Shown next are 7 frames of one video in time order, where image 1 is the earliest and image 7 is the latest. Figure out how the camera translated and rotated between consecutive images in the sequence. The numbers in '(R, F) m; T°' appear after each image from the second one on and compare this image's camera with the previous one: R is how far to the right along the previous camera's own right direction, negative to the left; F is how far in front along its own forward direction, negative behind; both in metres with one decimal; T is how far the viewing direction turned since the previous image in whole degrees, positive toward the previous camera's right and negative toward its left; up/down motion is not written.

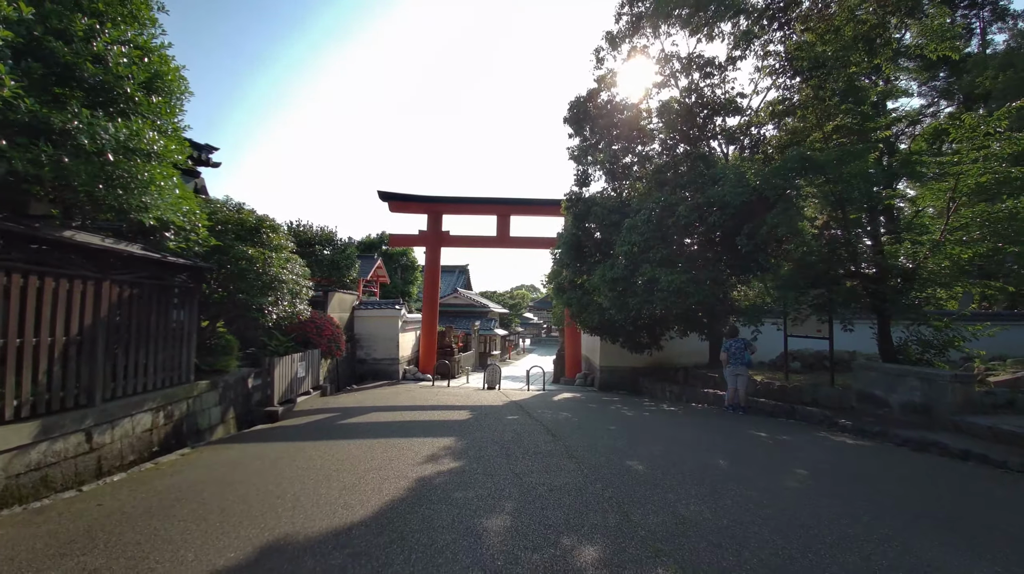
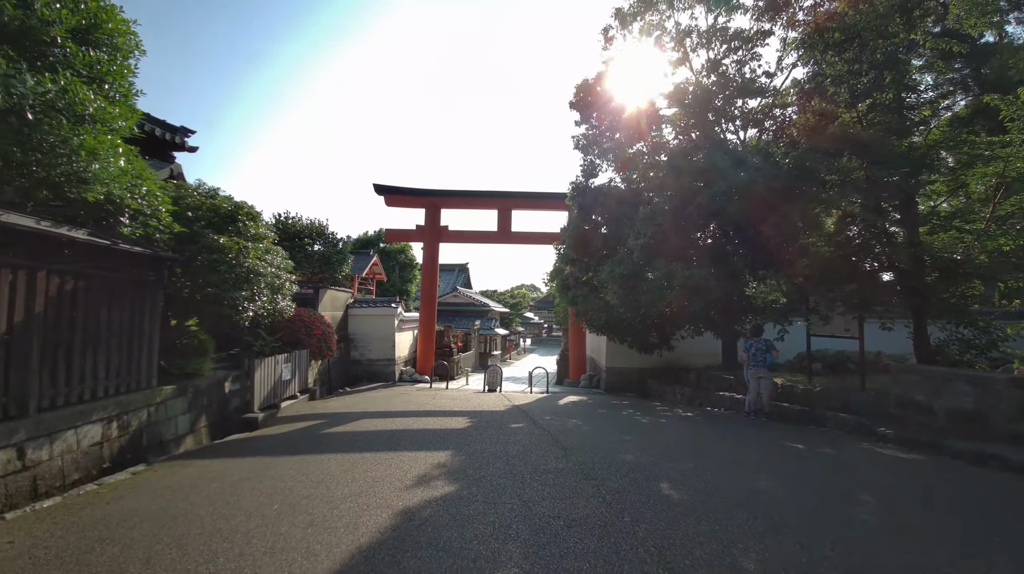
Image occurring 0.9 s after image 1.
(-0.1, +0.8) m; 0°
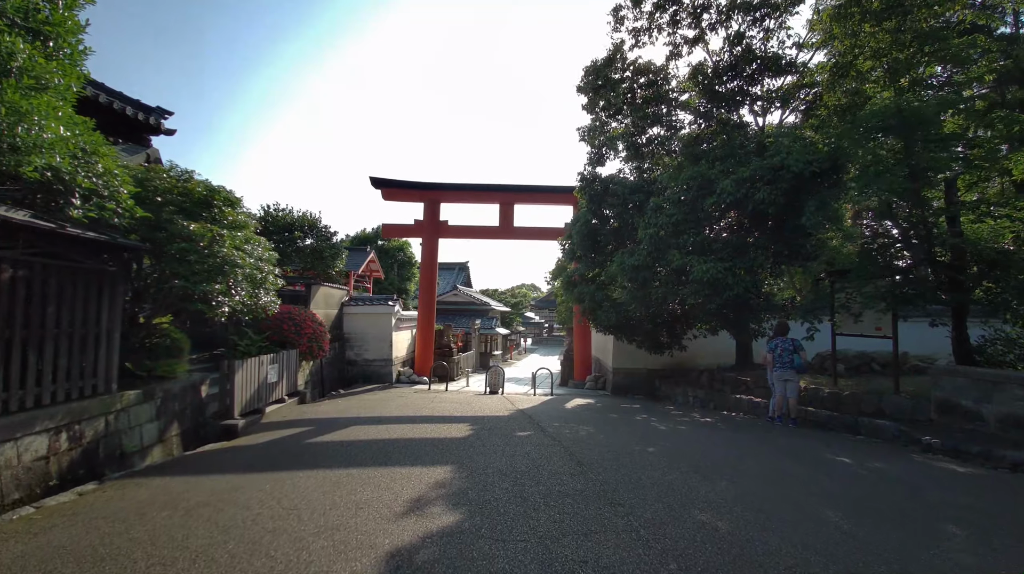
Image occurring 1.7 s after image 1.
(-0.1, +0.7) m; 0°
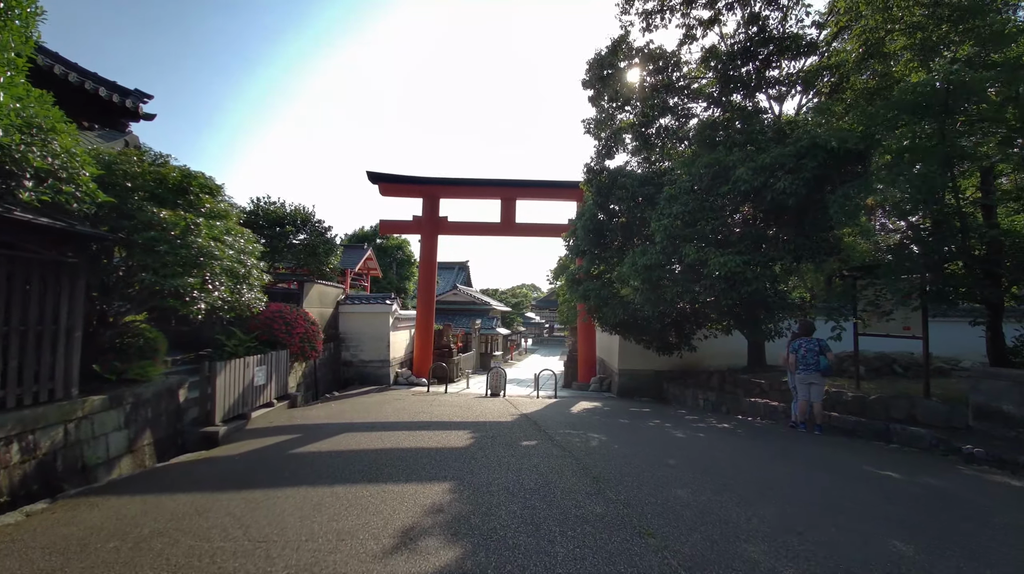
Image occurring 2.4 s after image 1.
(-0.1, +0.5) m; 0°
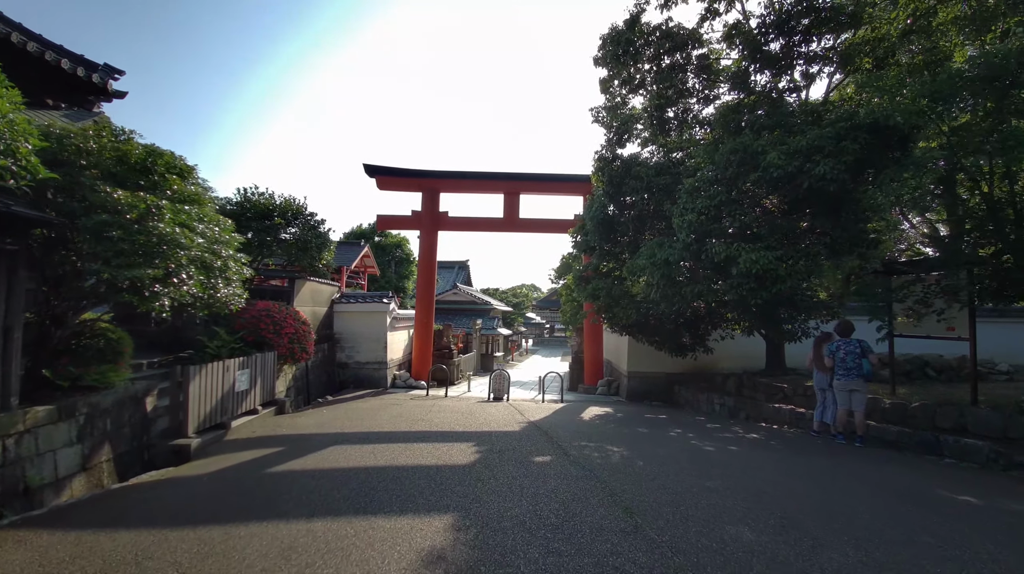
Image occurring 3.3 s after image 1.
(-0.1, +0.7) m; 0°
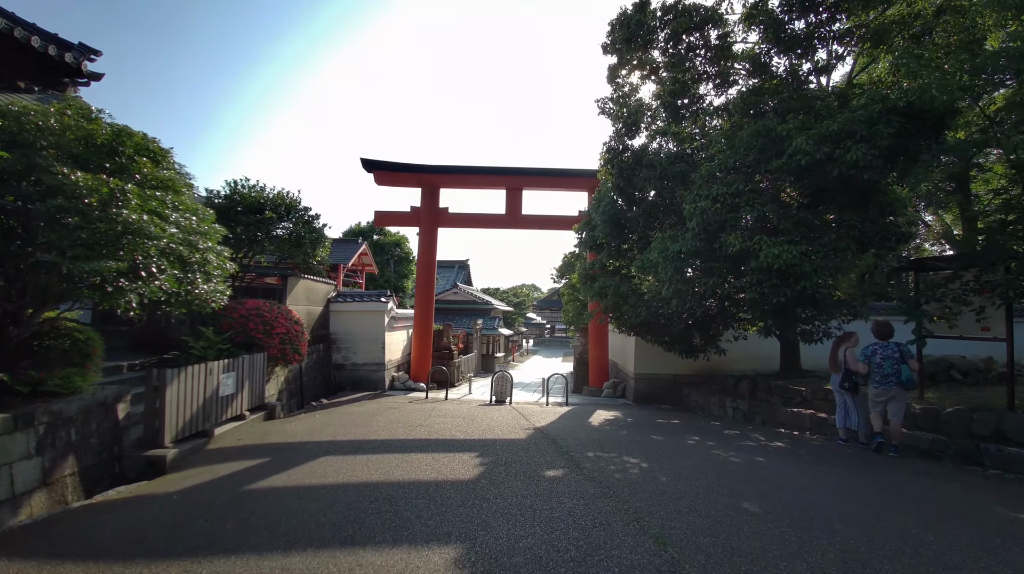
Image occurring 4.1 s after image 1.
(-0.1, +0.5) m; 0°
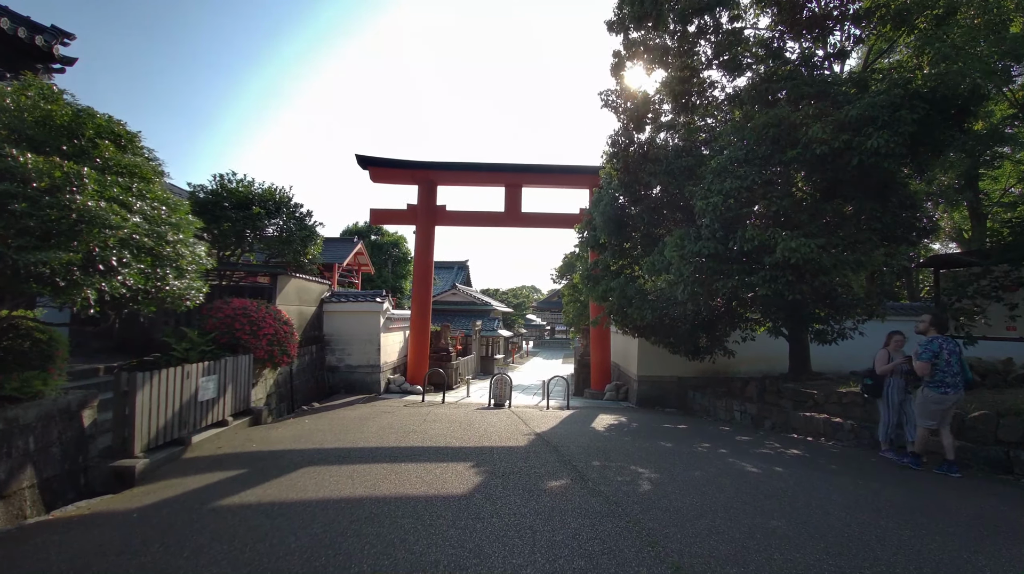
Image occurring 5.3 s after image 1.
(0.0, +0.4) m; 0°
